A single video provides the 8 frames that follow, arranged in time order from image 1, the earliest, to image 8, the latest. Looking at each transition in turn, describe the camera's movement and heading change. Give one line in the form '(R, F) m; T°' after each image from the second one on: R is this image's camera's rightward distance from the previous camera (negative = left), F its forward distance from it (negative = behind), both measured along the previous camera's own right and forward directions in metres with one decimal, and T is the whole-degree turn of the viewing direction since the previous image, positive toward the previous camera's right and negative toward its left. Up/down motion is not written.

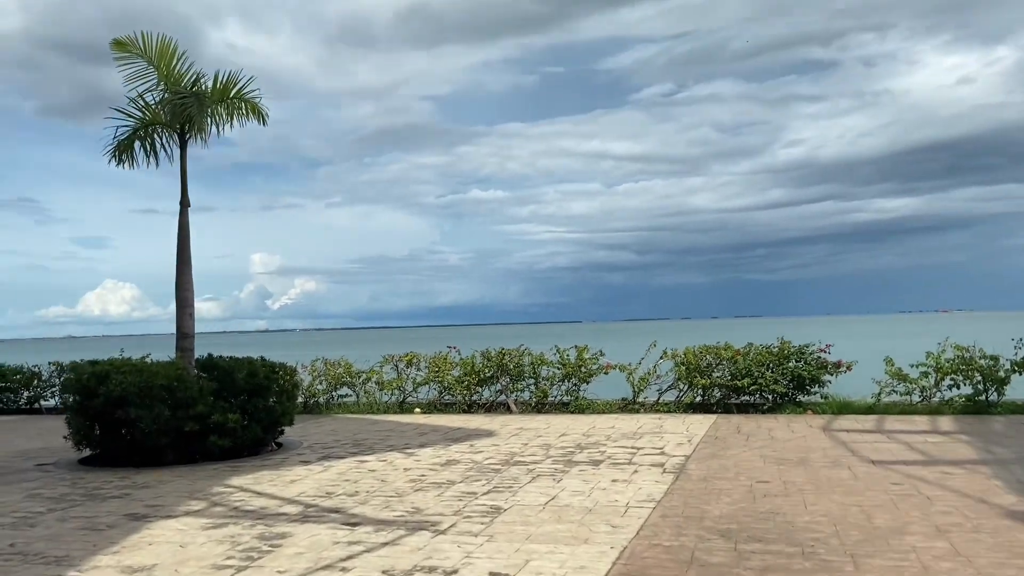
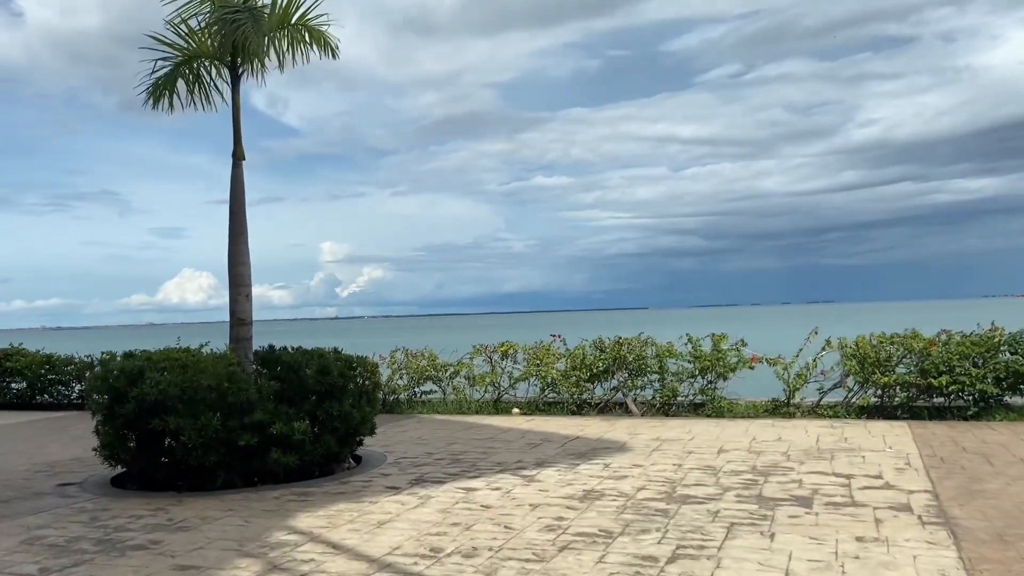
(-0.7, +2.3) m; -5°
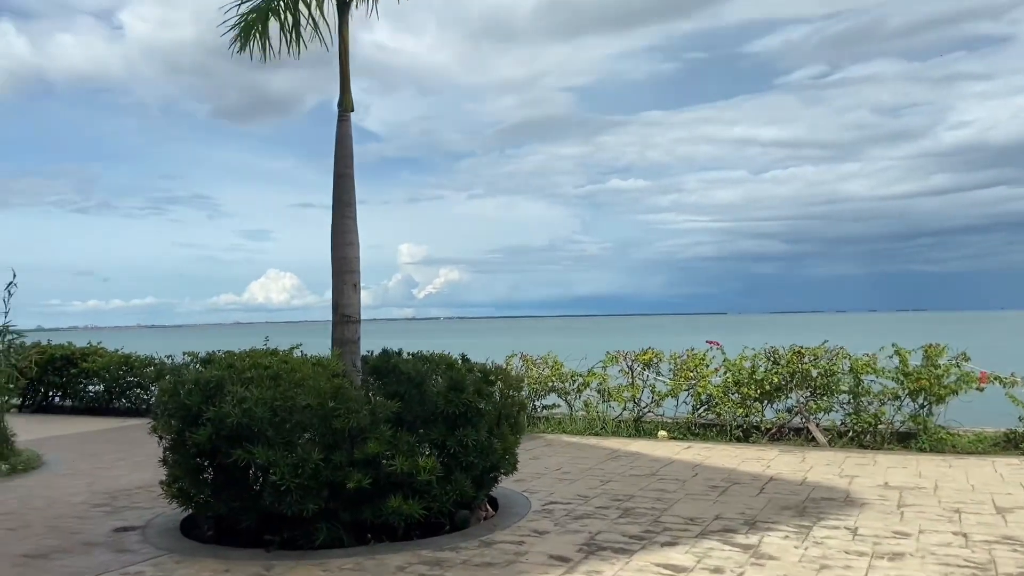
(-0.8, +2.0) m; -5°
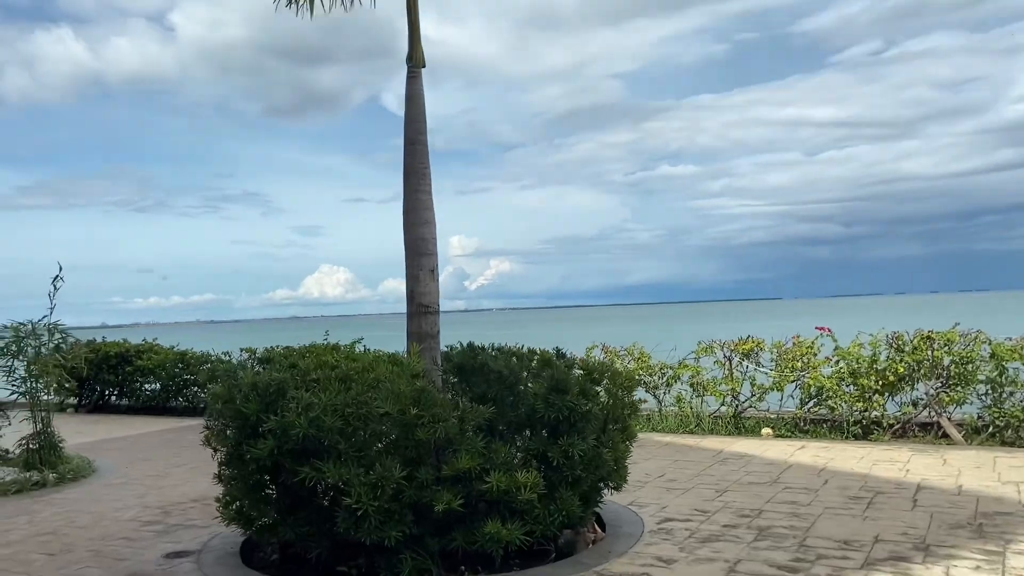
(-0.3, +0.9) m; -4°
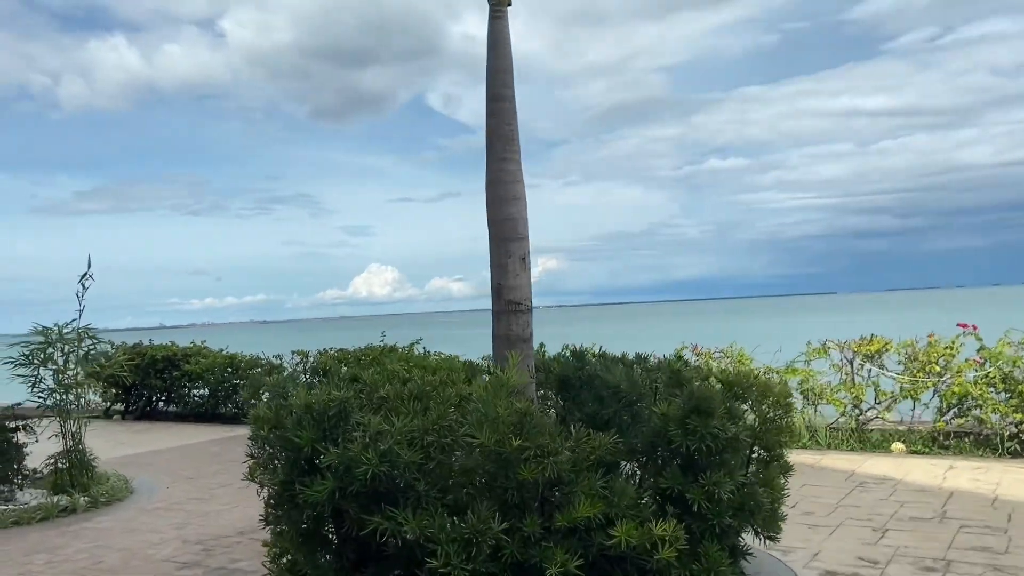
(-0.3, +1.1) m; -3°
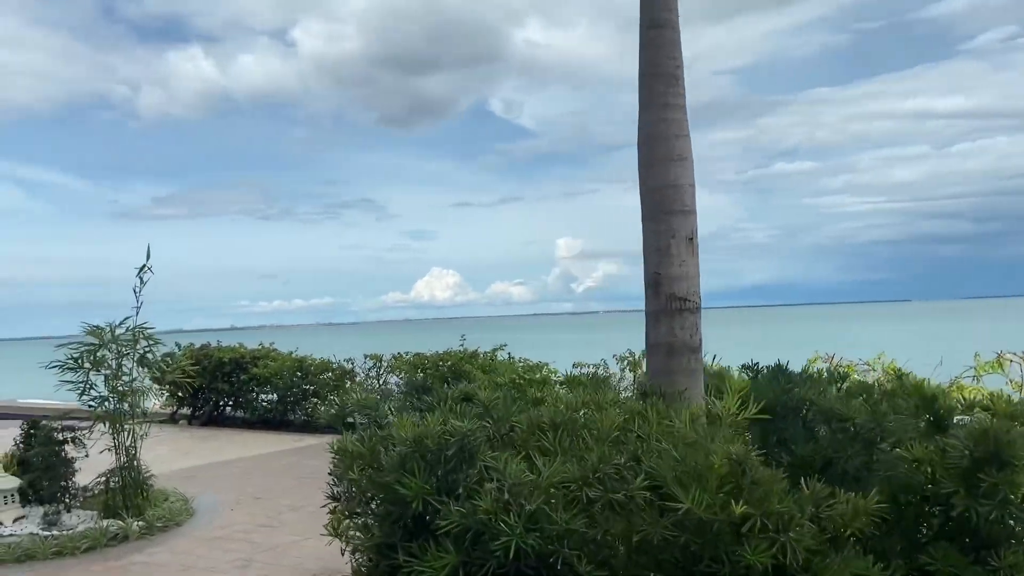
(-0.4, +1.1) m; -4°
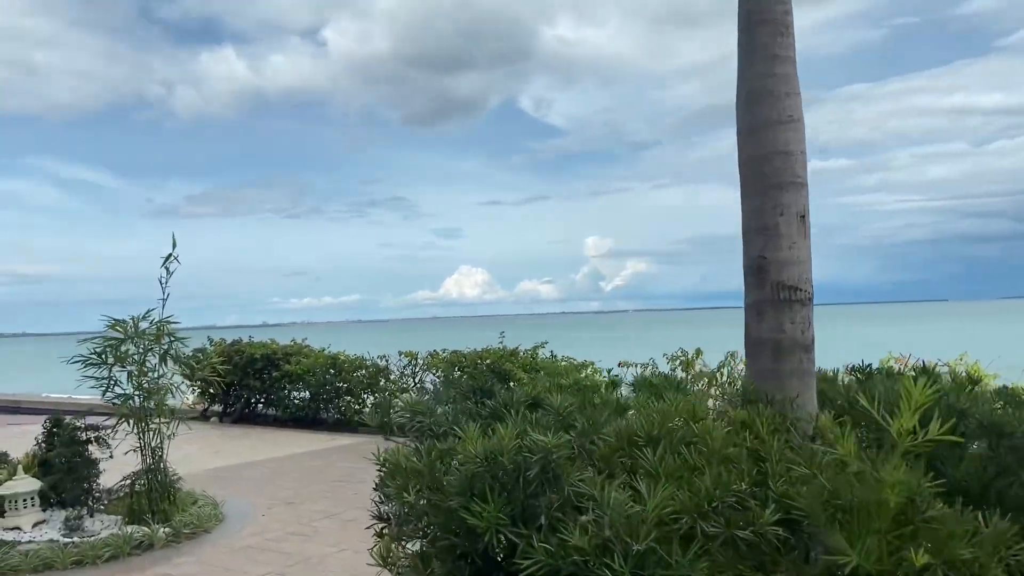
(-0.2, +0.5) m; -2°
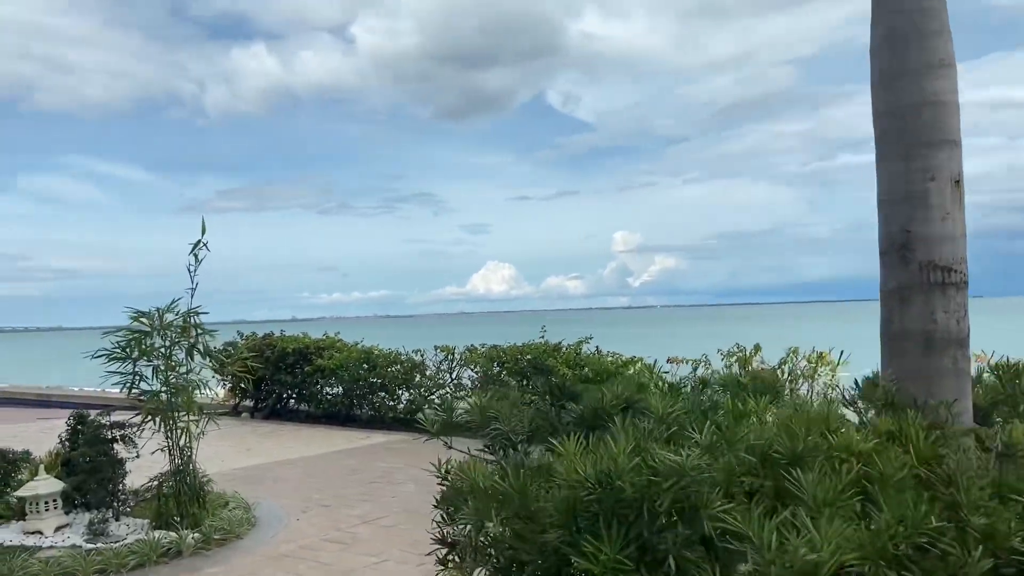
(-0.2, +0.5) m; -2°
